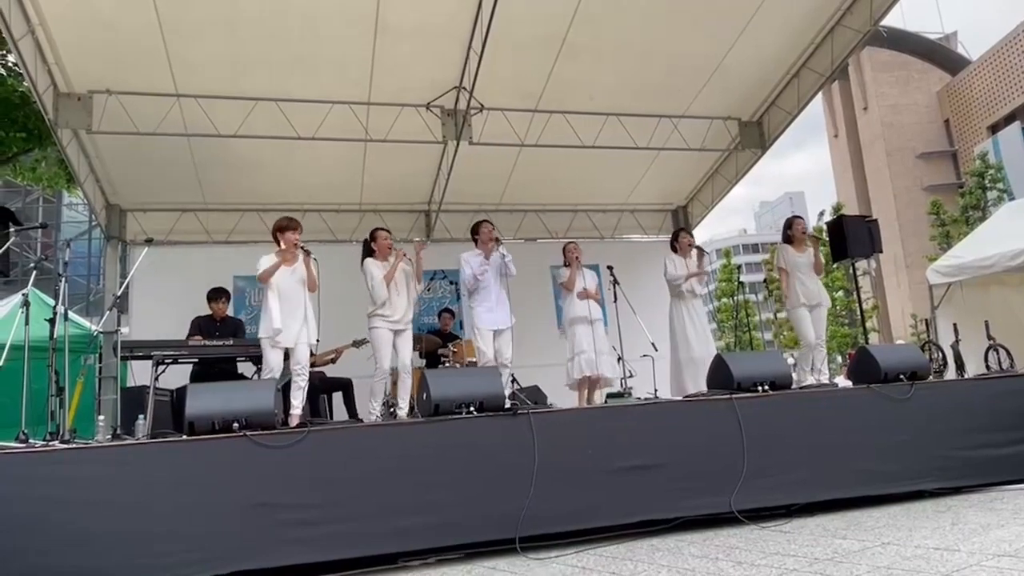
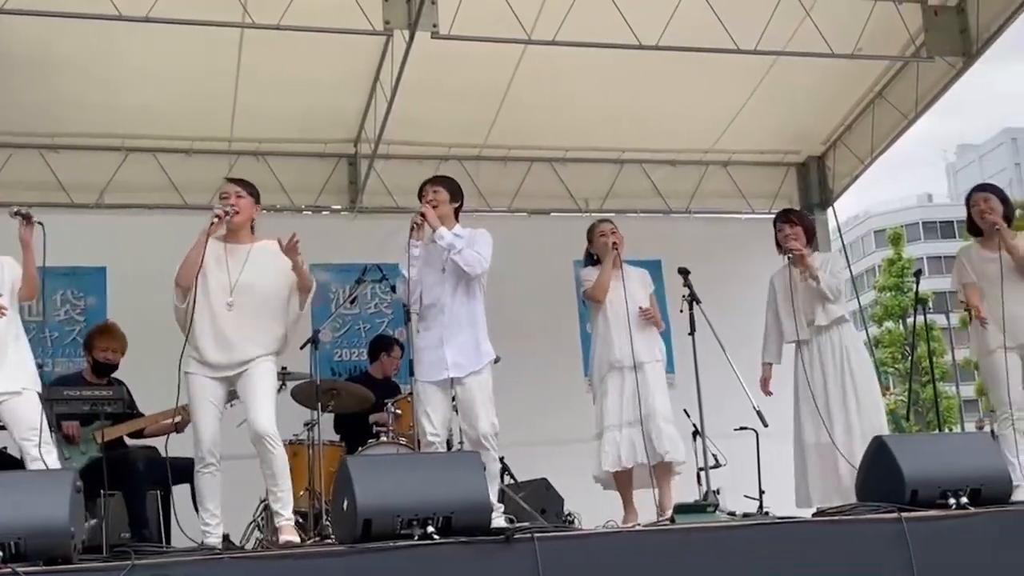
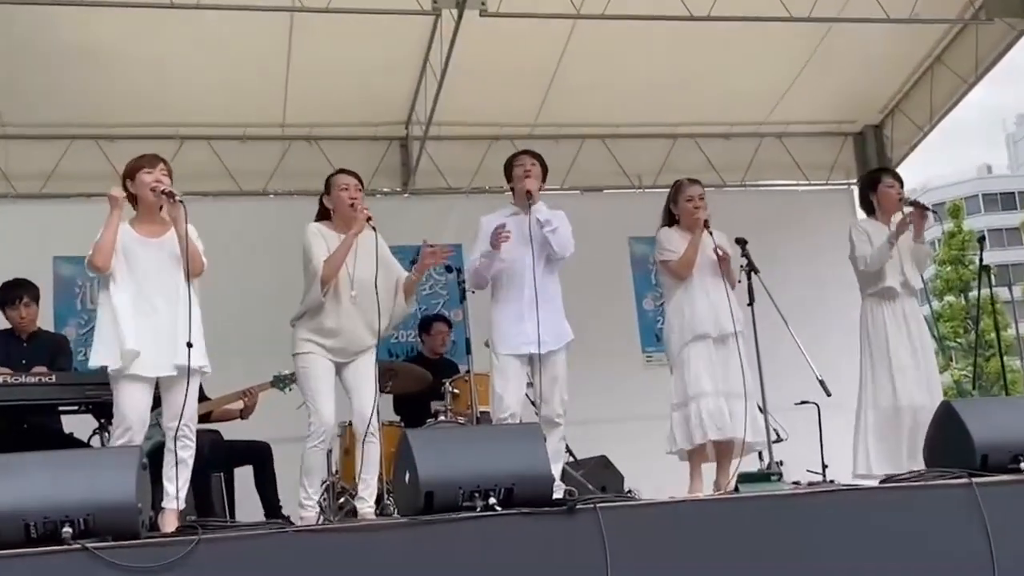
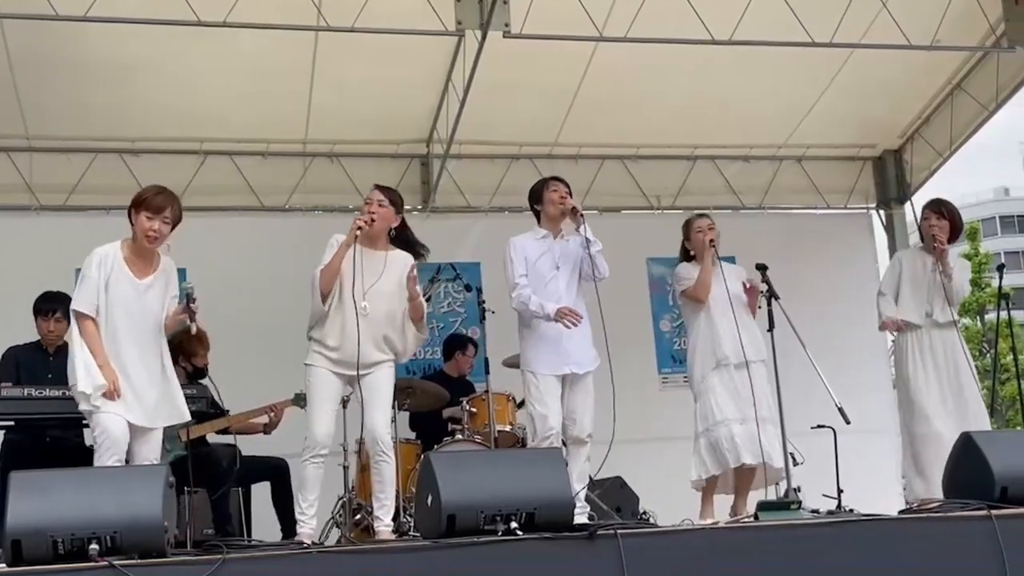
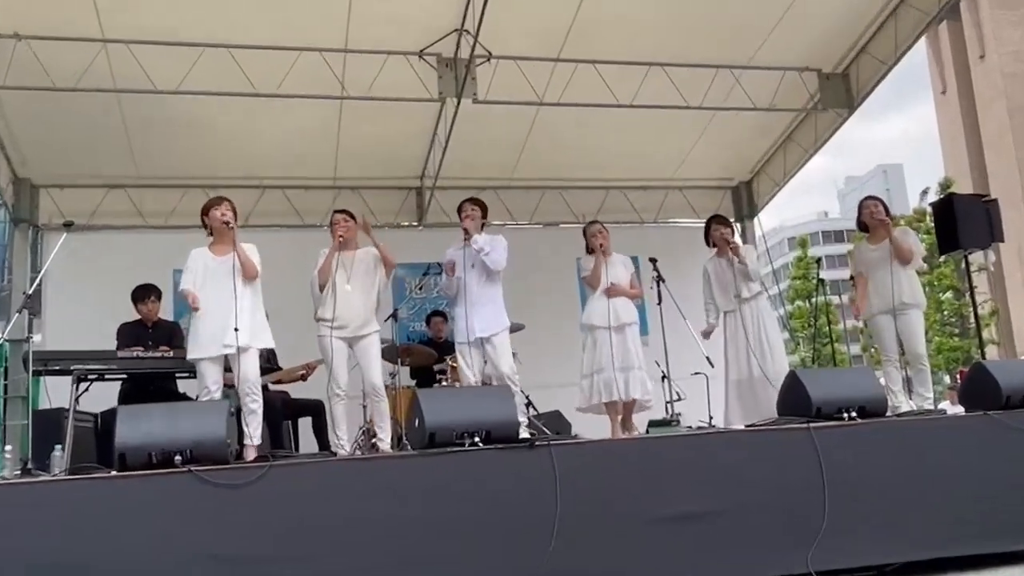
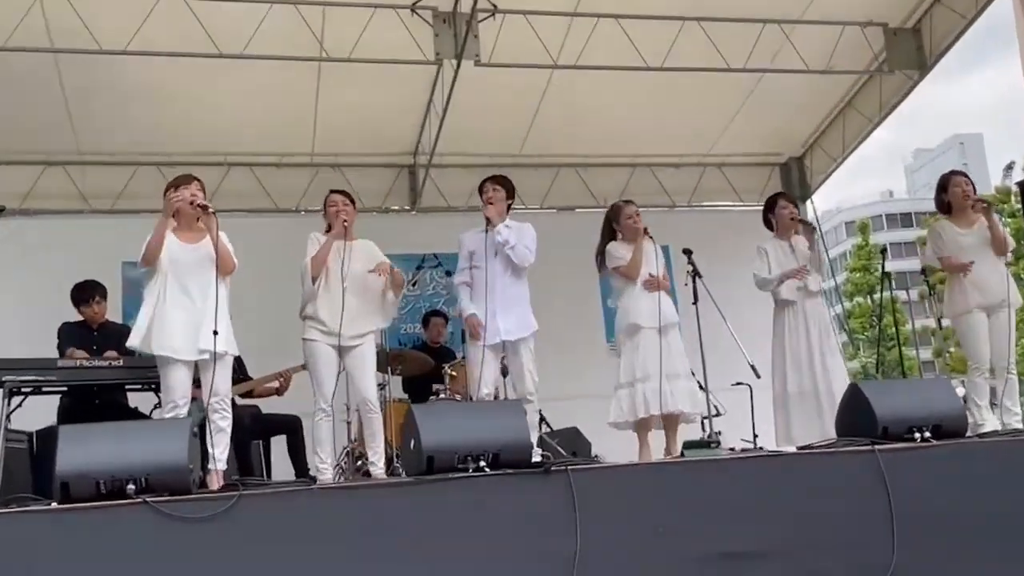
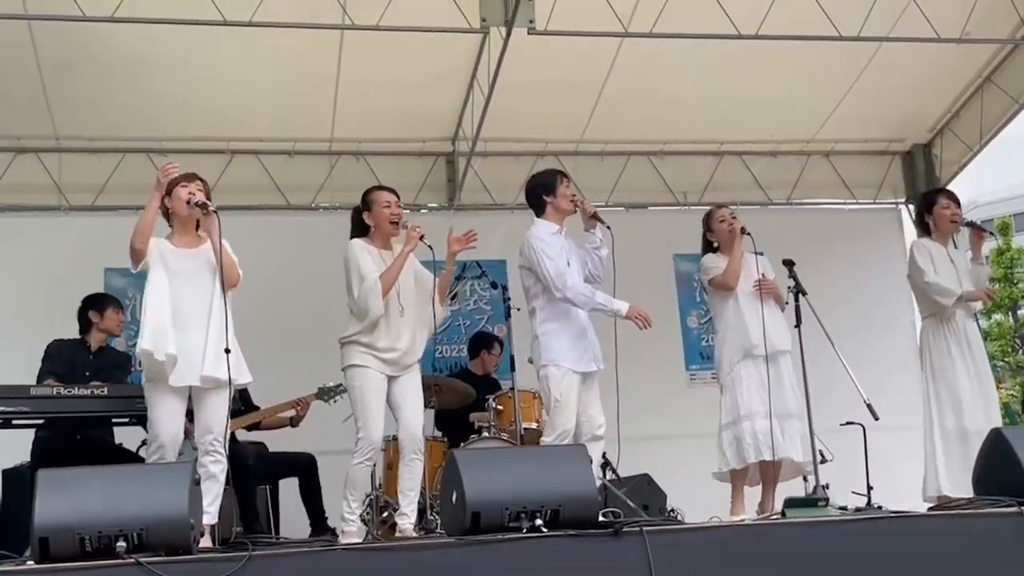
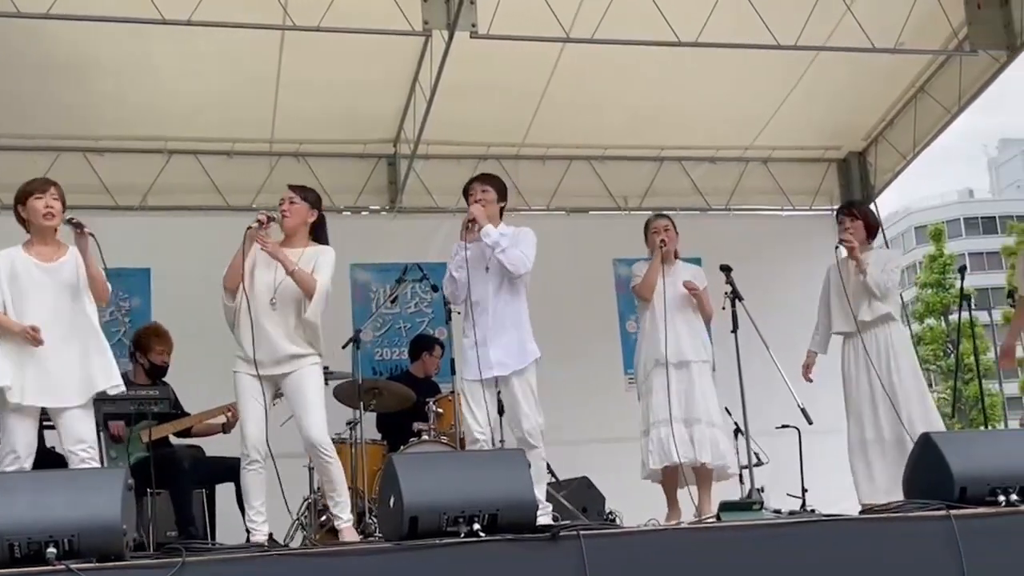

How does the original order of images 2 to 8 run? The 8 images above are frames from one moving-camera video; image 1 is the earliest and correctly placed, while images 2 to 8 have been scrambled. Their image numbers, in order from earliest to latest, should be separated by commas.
5, 6, 3, 7, 4, 8, 2
